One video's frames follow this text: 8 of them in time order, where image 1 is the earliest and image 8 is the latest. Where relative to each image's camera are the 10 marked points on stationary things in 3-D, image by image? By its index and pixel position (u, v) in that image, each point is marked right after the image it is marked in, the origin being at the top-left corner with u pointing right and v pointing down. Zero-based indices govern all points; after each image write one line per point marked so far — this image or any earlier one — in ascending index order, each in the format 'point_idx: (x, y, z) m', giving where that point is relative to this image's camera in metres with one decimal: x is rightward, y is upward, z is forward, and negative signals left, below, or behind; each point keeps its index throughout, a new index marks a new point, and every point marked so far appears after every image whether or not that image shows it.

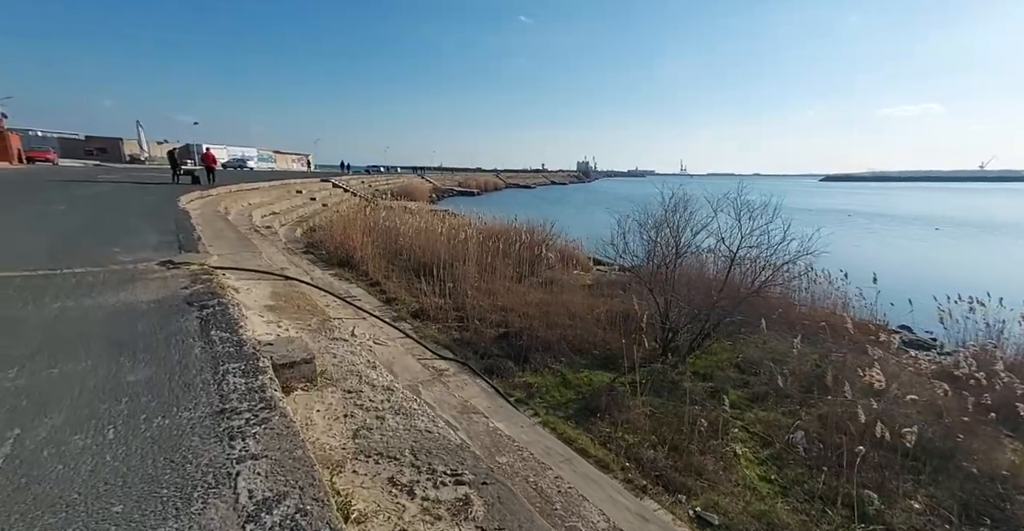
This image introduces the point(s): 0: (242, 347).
0: (-1.4, -0.4, +2.3) m
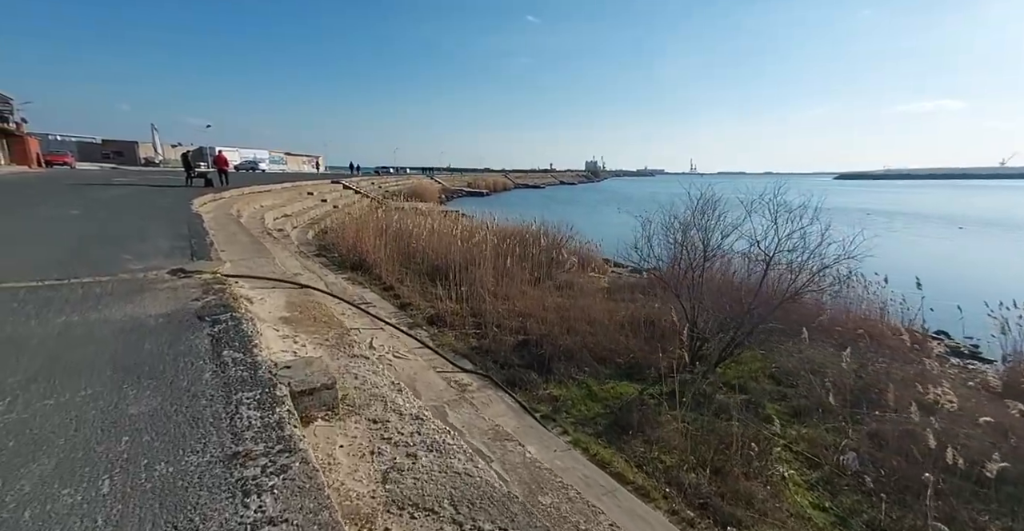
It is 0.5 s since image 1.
0: (-1.2, -0.5, +2.1) m
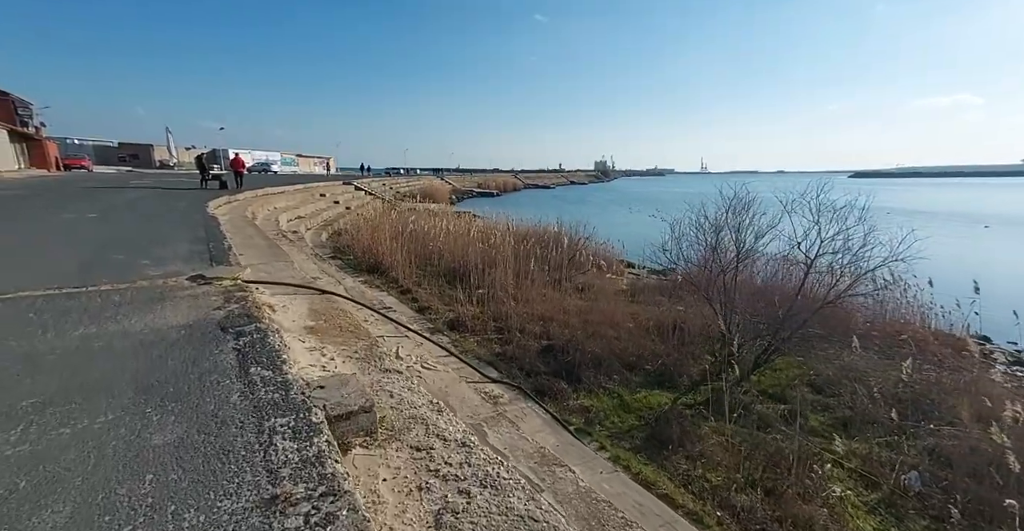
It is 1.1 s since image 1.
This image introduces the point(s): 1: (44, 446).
0: (-1.0, -0.5, +1.9) m
1: (-1.6, -0.6, +1.5) m
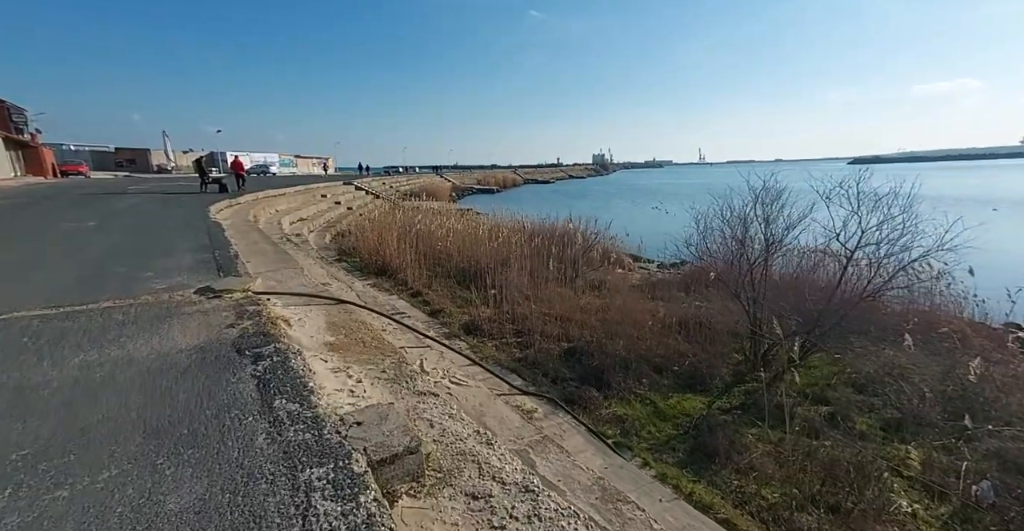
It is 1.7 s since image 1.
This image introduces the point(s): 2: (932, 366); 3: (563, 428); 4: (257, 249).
0: (-0.7, -0.6, +1.6) m
1: (-1.3, -0.7, +1.3) m
2: (+4.8, -1.2, +5.1) m
3: (+0.4, -1.2, +3.2) m
4: (-3.9, +0.2, +6.9) m
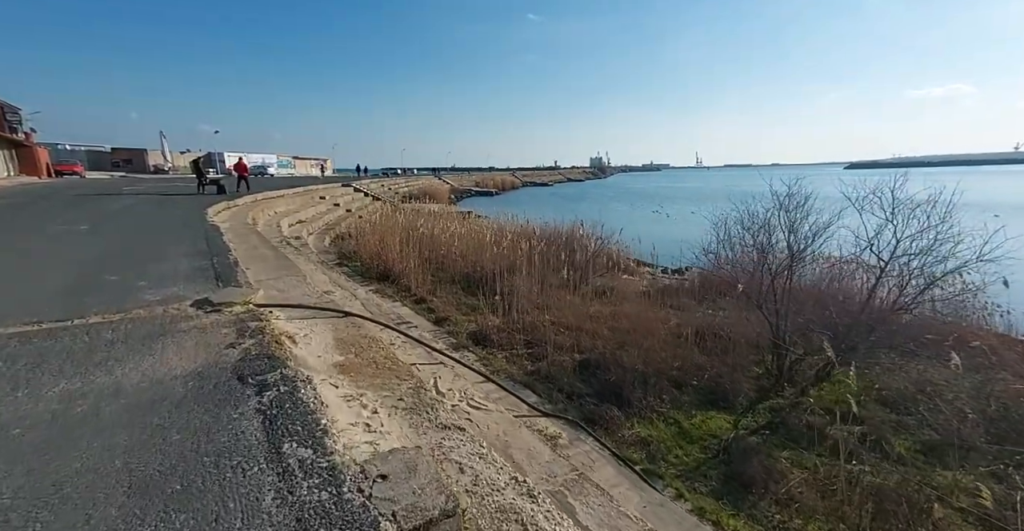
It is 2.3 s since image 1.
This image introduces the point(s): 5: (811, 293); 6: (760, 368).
0: (-0.5, -0.7, +1.4) m
1: (-1.2, -0.8, +1.0) m
2: (+5.0, -1.3, +4.9) m
3: (+0.5, -1.3, +3.0) m
4: (-3.8, +0.2, +6.6) m
5: (+3.9, -0.4, +5.8) m
6: (+3.3, -1.4, +6.0) m
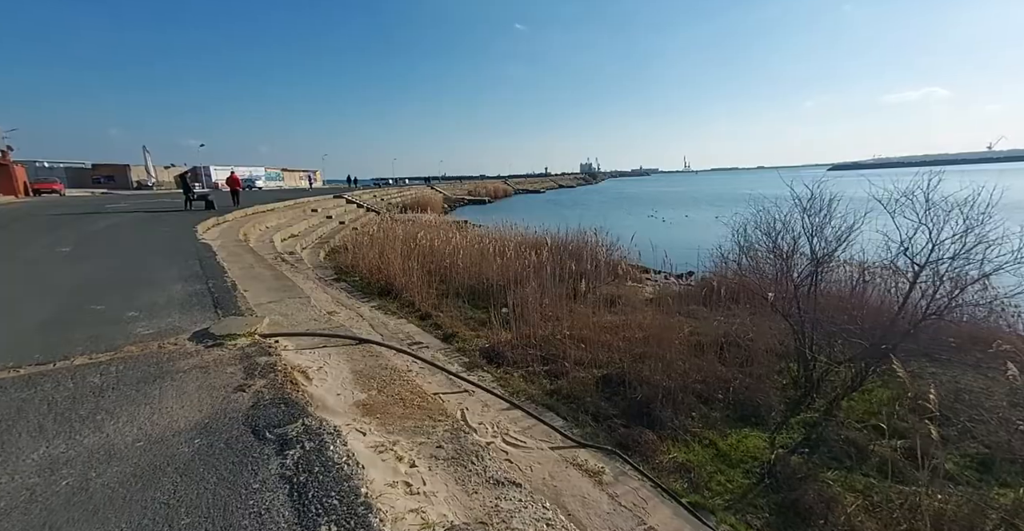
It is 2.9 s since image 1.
0: (-0.3, -0.8, +1.1) m
1: (-0.9, -0.9, +0.7) m
2: (+5.2, -1.3, +4.7) m
3: (+0.8, -1.4, +2.7) m
4: (-3.6, -0.1, +6.3) m
5: (+4.0, -0.4, +5.6) m
6: (+3.5, -1.5, +5.8) m
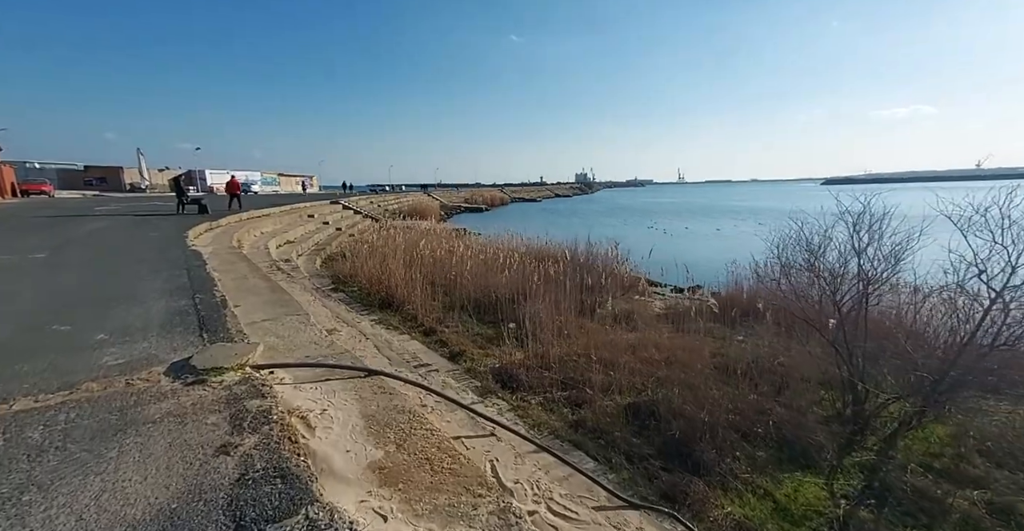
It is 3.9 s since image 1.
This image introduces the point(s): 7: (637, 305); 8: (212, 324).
0: (0.0, -0.9, +0.6) m
1: (-0.6, -1.0, +0.2) m
2: (+5.4, -1.6, +4.2) m
3: (+1.0, -1.5, +2.2) m
4: (-3.4, -0.3, +5.7) m
5: (+4.3, -0.7, +5.1) m
6: (+3.7, -1.7, +5.3) m
7: (+3.0, -1.0, +10.8) m
8: (-2.4, -0.4, +3.5) m
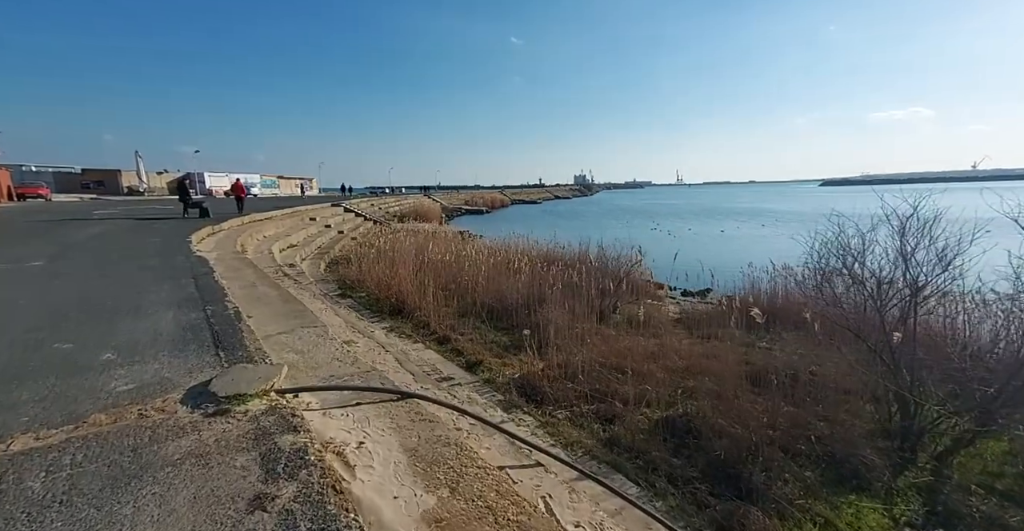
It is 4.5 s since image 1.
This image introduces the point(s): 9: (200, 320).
0: (+0.3, -1.0, +0.3) m
1: (-0.3, -1.1, -0.1) m
2: (+5.7, -1.6, +3.9) m
3: (+1.3, -1.6, +1.9) m
4: (-3.1, -0.4, +5.4) m
5: (+4.6, -0.8, +4.8) m
6: (+4.0, -1.8, +5.0) m
7: (+3.3, -1.0, +10.5) m
8: (-2.1, -0.5, +3.2) m
9: (-2.6, -0.4, +3.8) m
